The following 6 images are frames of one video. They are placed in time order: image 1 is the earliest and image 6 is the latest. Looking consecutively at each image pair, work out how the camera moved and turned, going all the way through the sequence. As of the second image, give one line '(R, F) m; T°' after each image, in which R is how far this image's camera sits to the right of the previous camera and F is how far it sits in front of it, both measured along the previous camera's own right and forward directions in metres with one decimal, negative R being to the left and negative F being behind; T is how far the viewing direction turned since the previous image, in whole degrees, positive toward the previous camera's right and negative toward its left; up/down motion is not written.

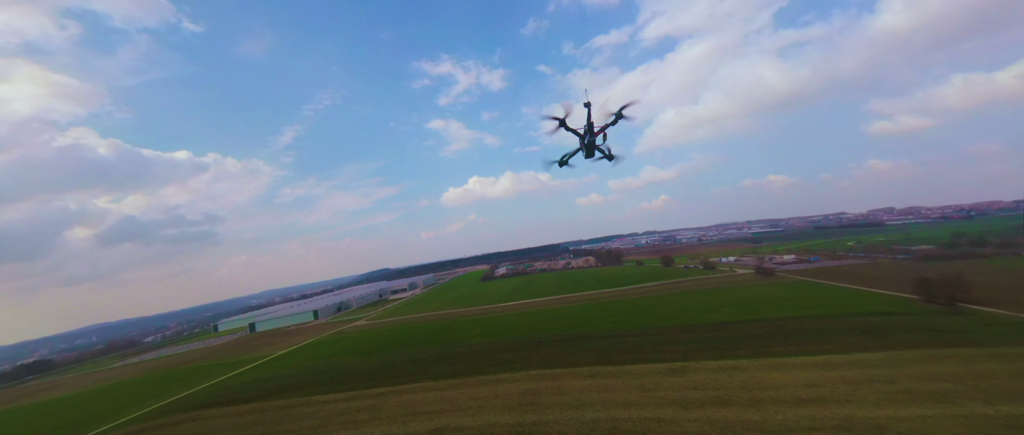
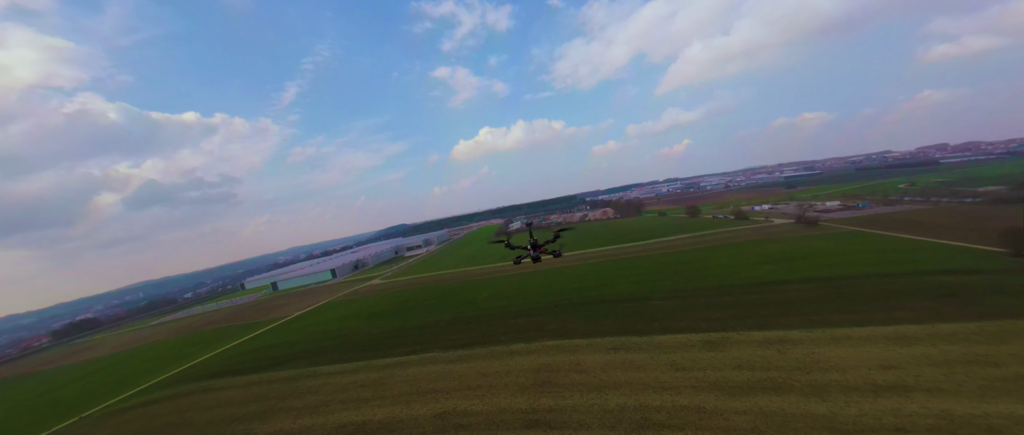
(+0.2, +2.2) m; -3°
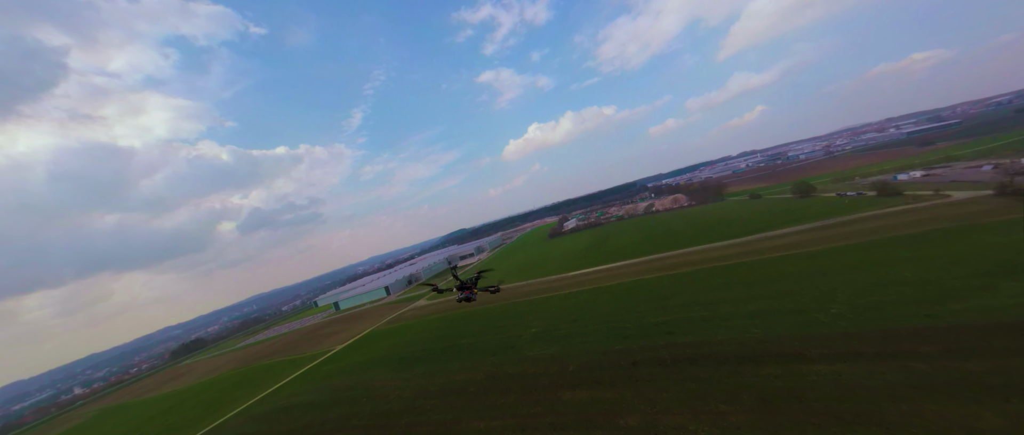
(+0.6, +6.0) m; -10°
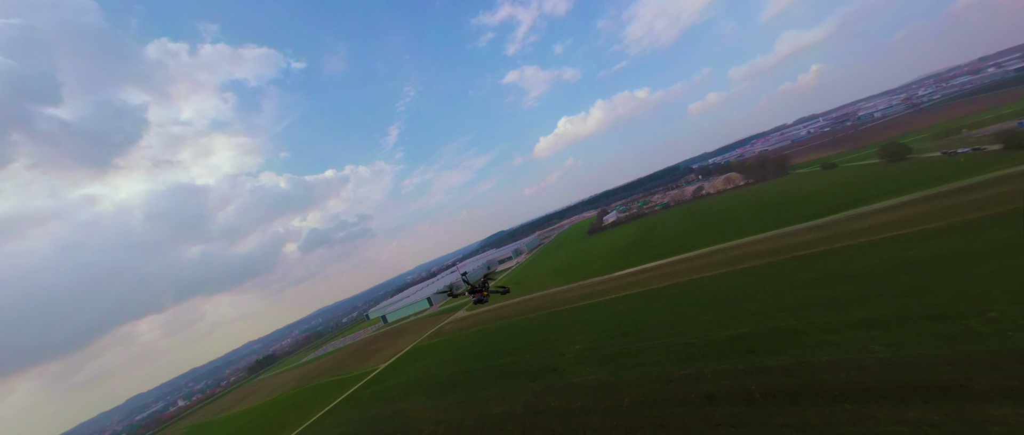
(+0.6, +2.3) m; -7°
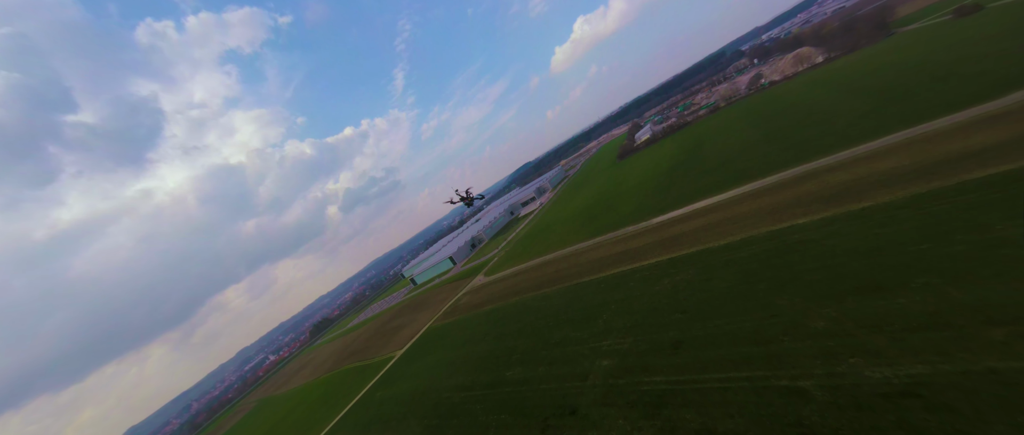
(+1.6, +7.1) m; -6°
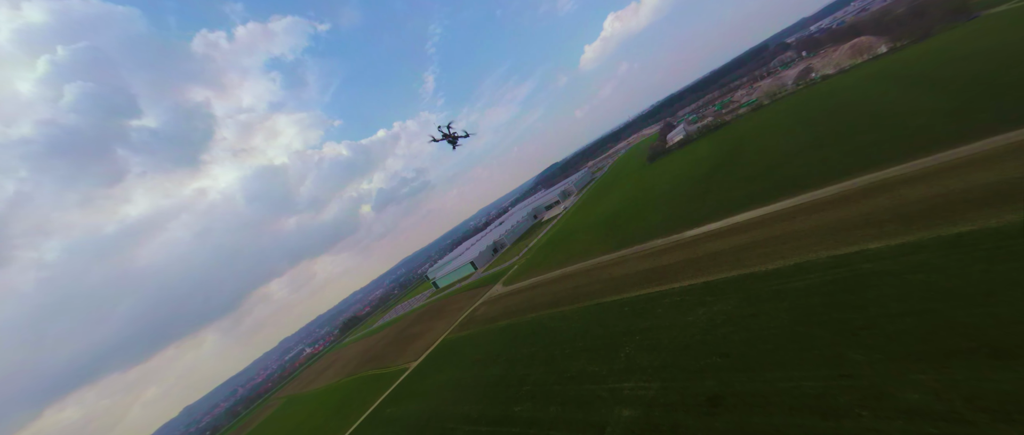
(+0.7, +1.7) m; -5°
